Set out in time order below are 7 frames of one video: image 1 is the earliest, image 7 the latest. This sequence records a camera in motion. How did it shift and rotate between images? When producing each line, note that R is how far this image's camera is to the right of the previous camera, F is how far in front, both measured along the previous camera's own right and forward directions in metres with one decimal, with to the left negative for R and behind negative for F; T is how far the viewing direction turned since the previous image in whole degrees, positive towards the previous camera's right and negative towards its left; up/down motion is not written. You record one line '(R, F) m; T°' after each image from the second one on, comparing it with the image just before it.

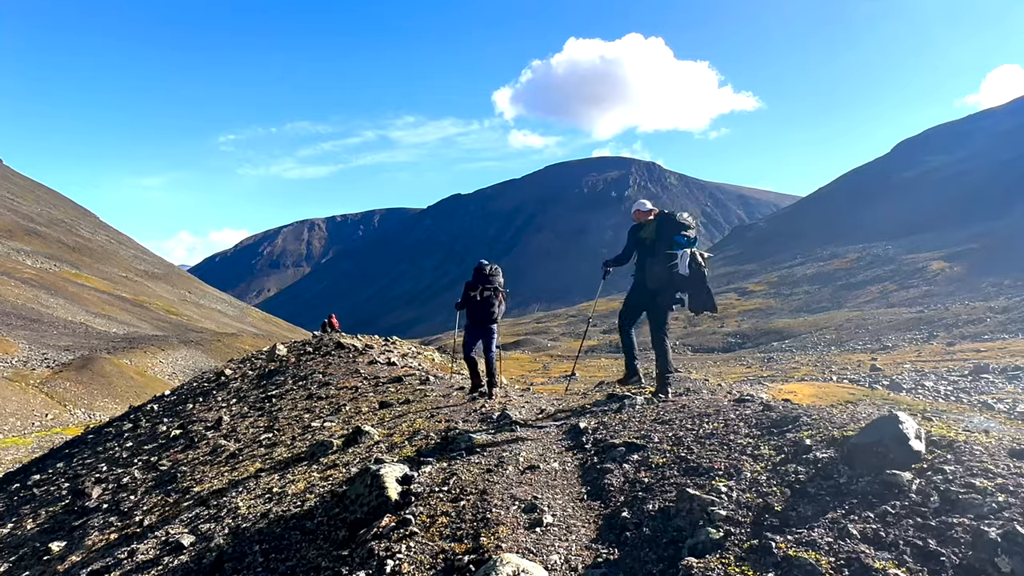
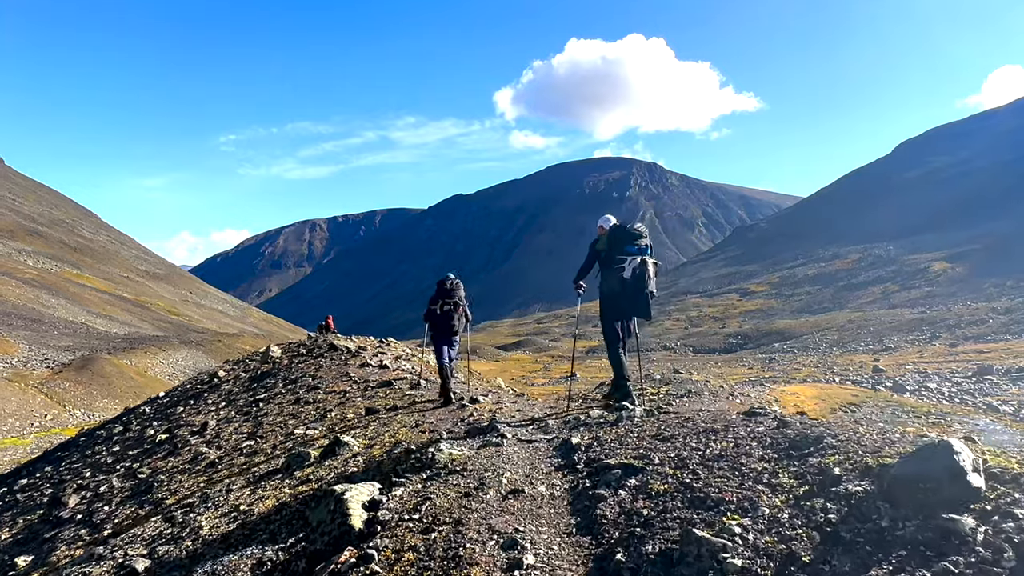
(+0.1, +0.3) m; 0°
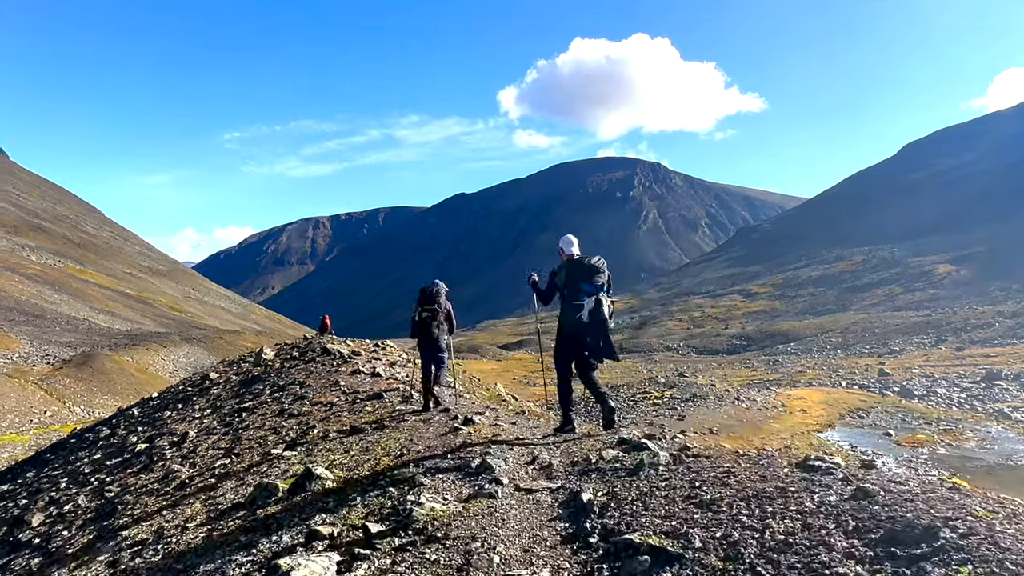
(0.0, +0.6) m; 0°
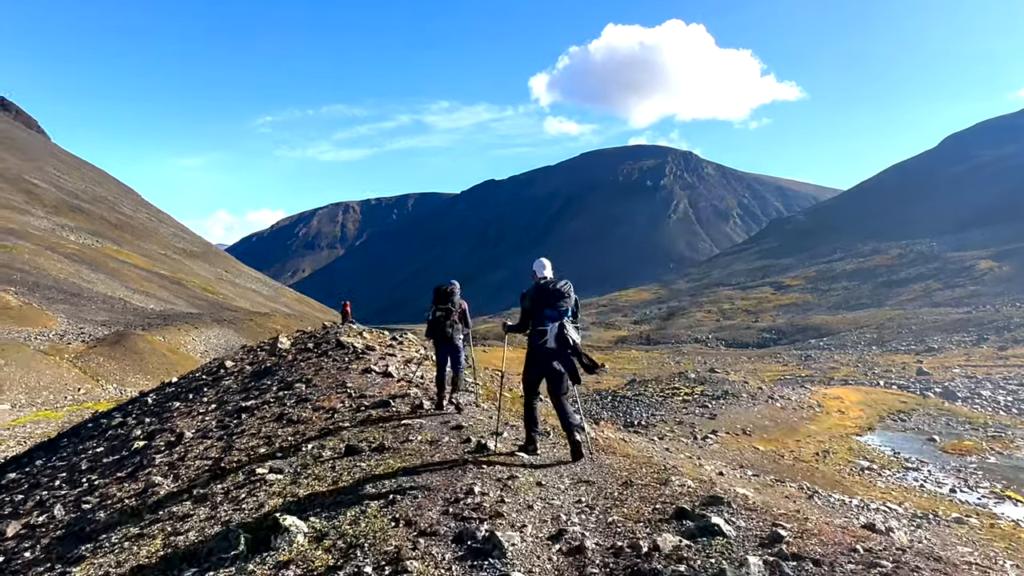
(0.0, +0.9) m; -2°
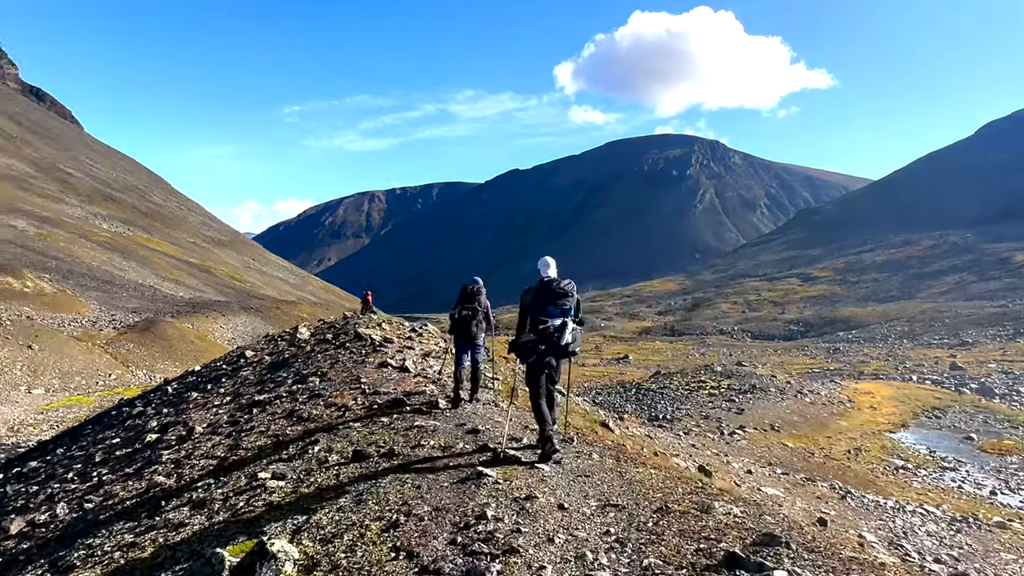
(0.0, +0.4) m; -2°
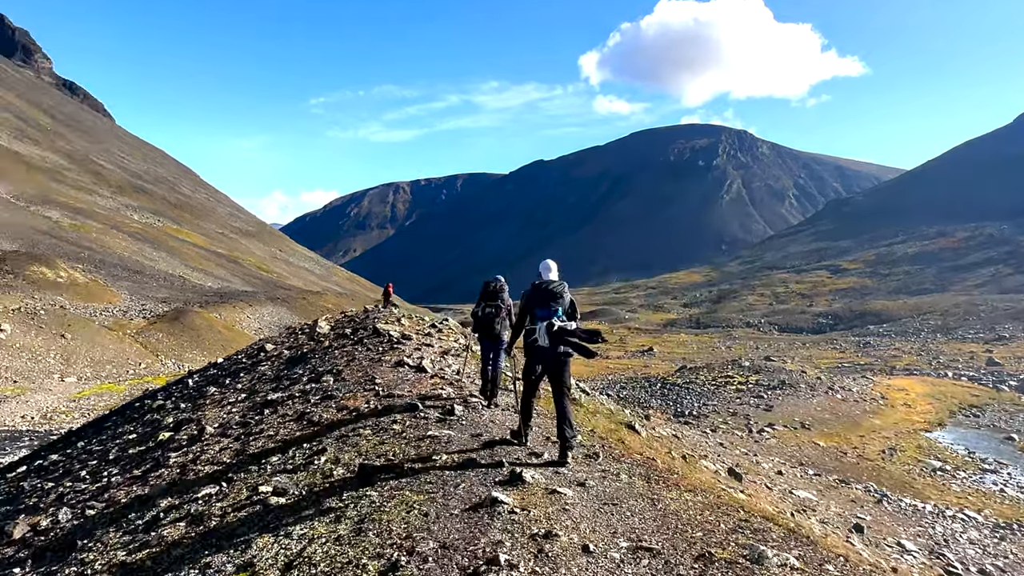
(0.0, +0.4) m; -2°
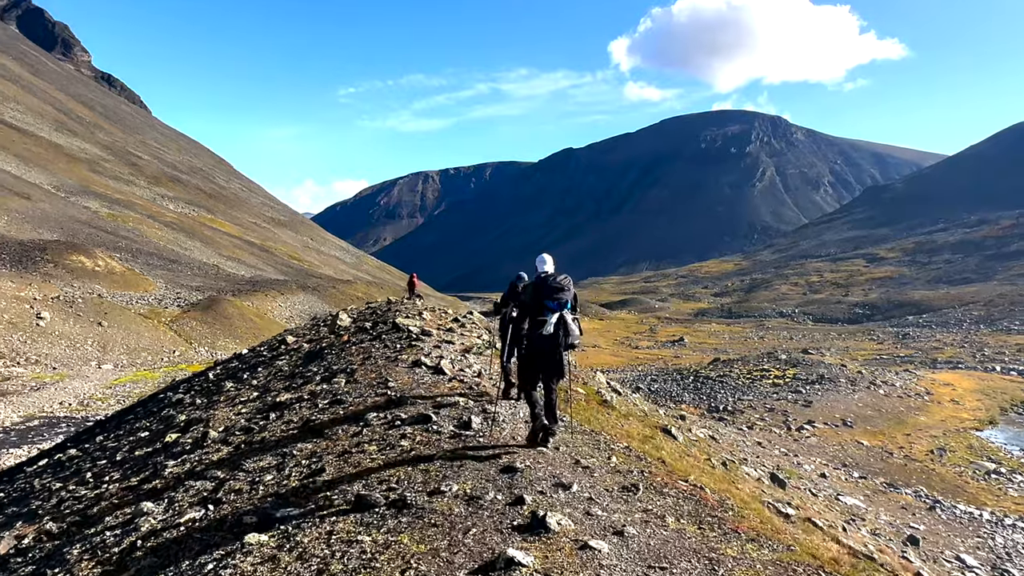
(0.0, +0.7) m; -3°
